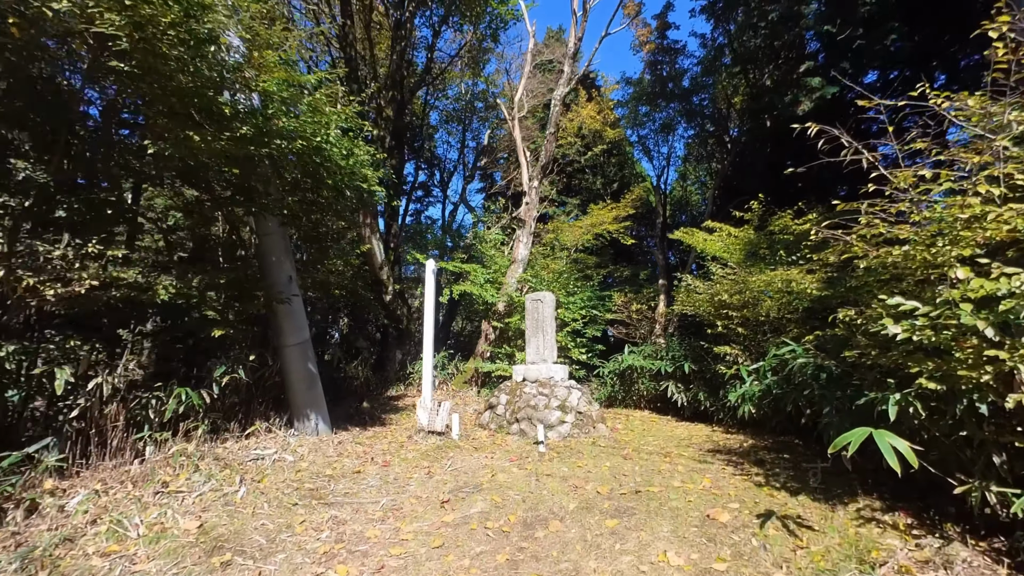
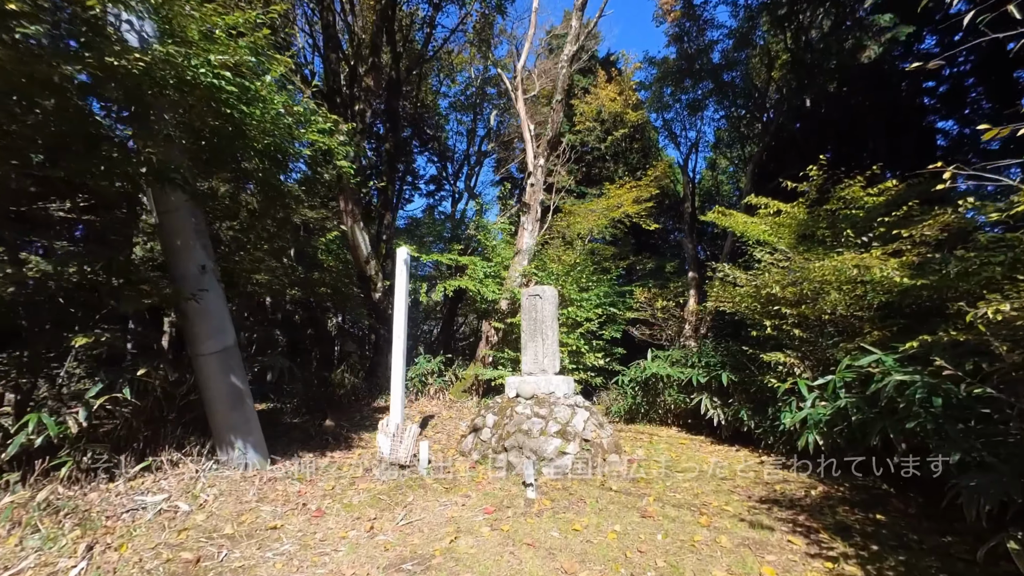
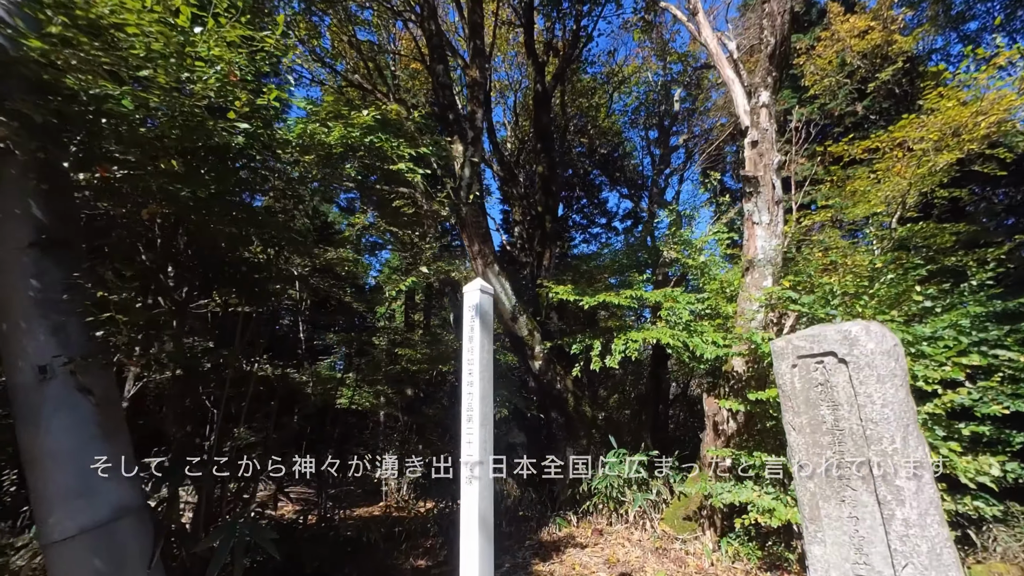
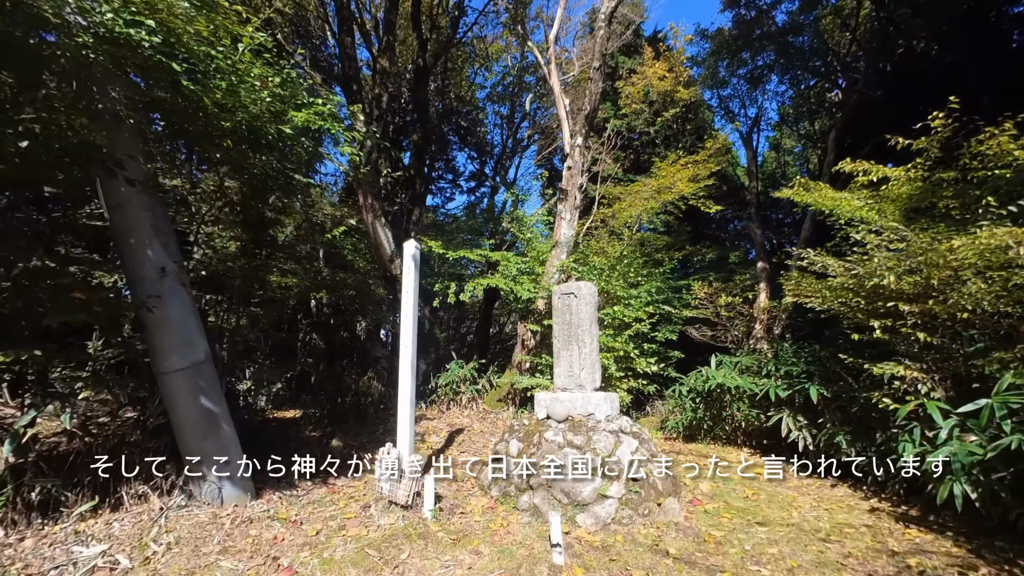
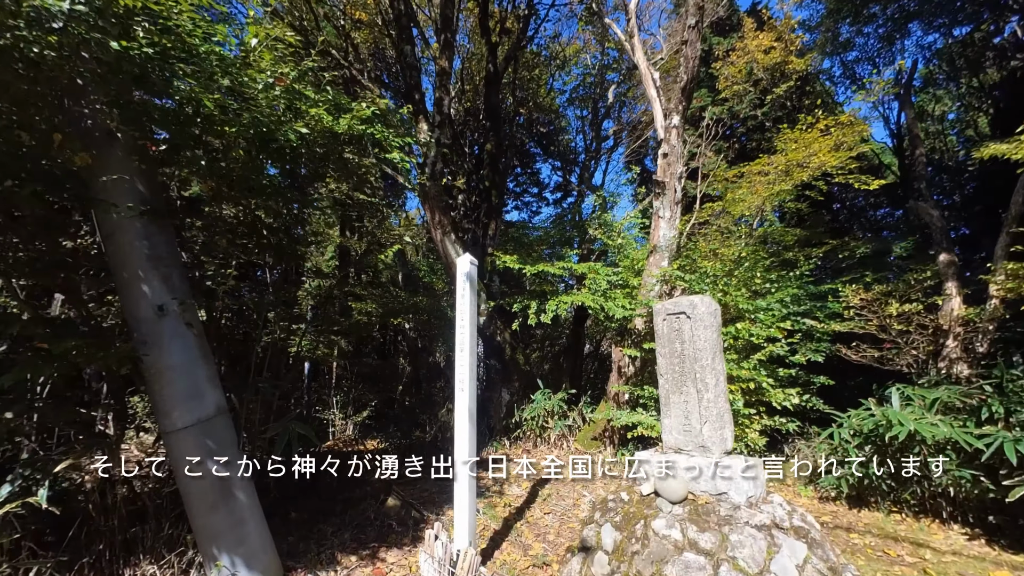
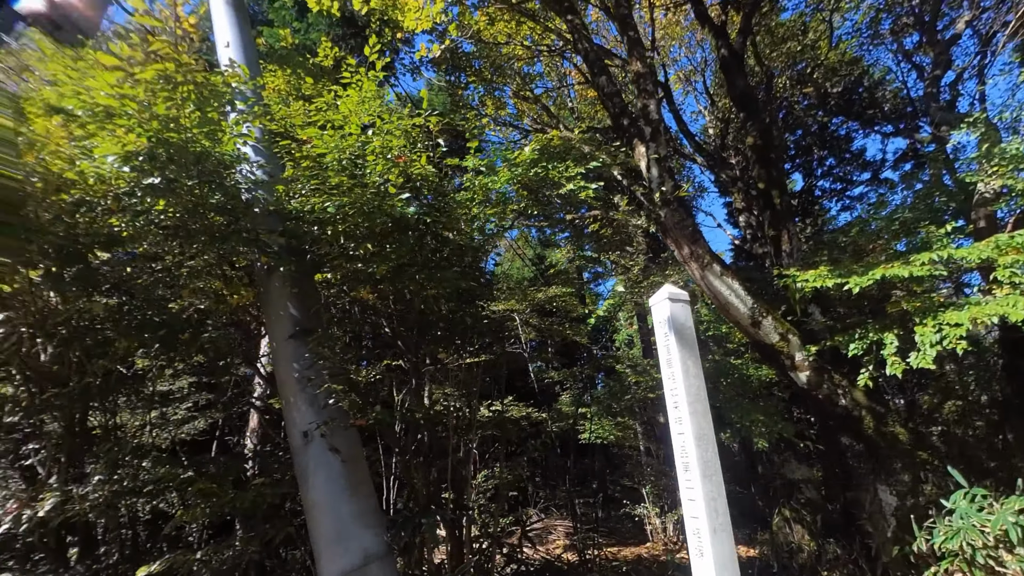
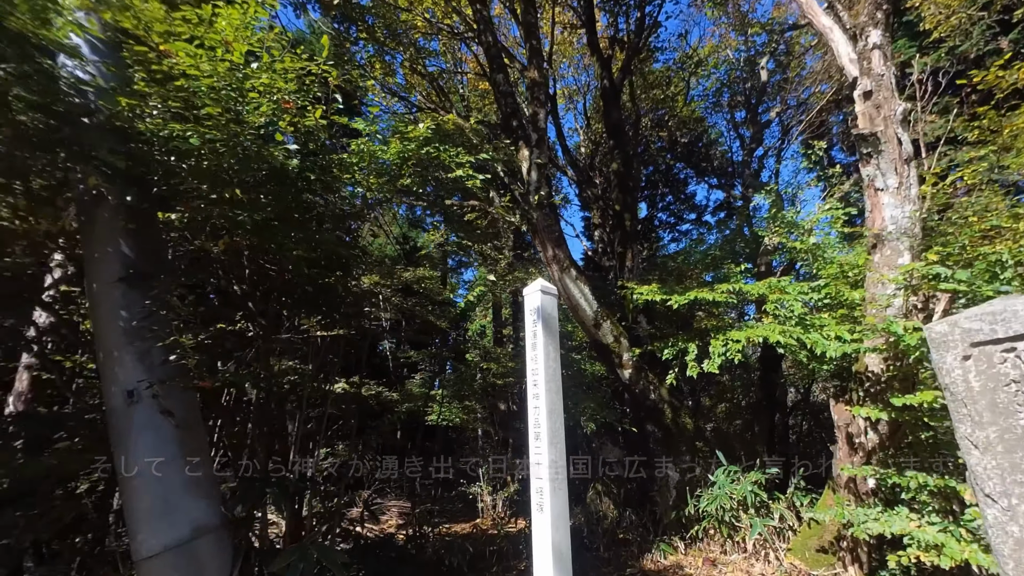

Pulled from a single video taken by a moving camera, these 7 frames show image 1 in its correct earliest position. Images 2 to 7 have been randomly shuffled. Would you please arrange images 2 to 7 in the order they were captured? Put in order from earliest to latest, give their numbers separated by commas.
2, 4, 5, 3, 7, 6
